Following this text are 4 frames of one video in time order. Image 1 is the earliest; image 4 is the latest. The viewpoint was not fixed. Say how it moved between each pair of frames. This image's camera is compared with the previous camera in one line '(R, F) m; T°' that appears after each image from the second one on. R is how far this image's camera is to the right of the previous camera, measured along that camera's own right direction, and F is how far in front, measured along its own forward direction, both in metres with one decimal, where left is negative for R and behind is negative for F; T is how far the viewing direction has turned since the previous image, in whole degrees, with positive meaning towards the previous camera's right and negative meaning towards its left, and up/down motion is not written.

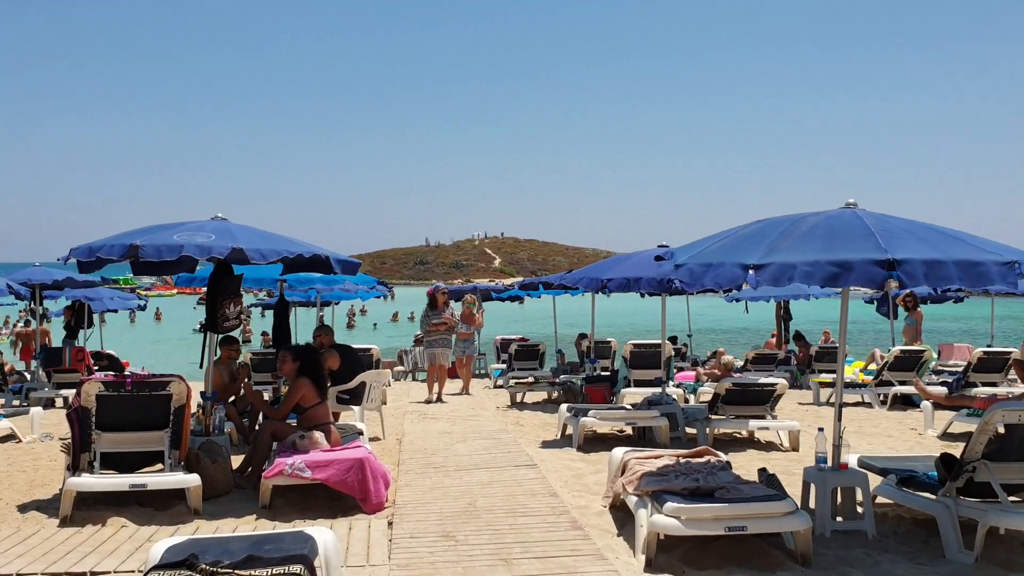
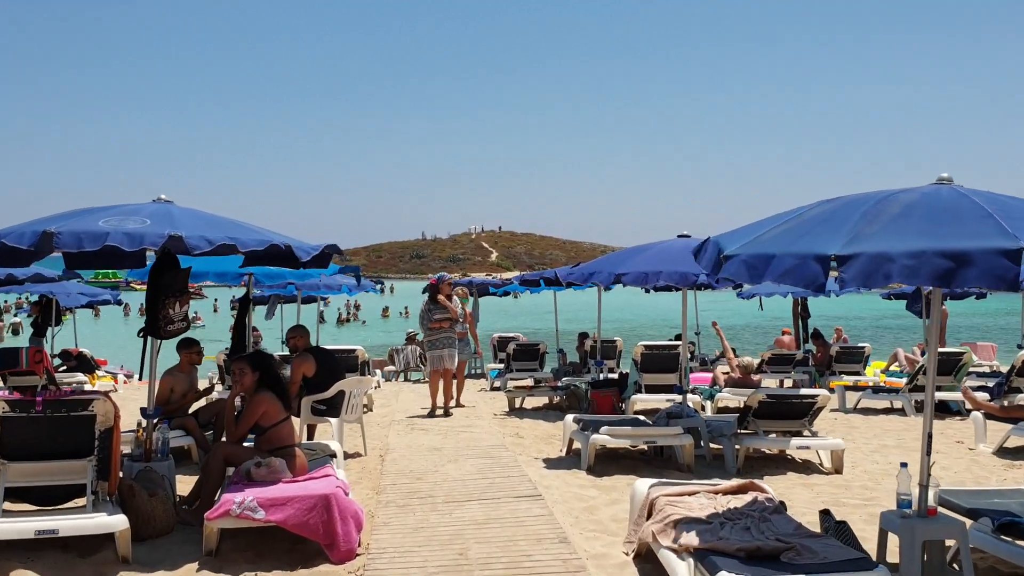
(0.0, +1.1) m; 0°
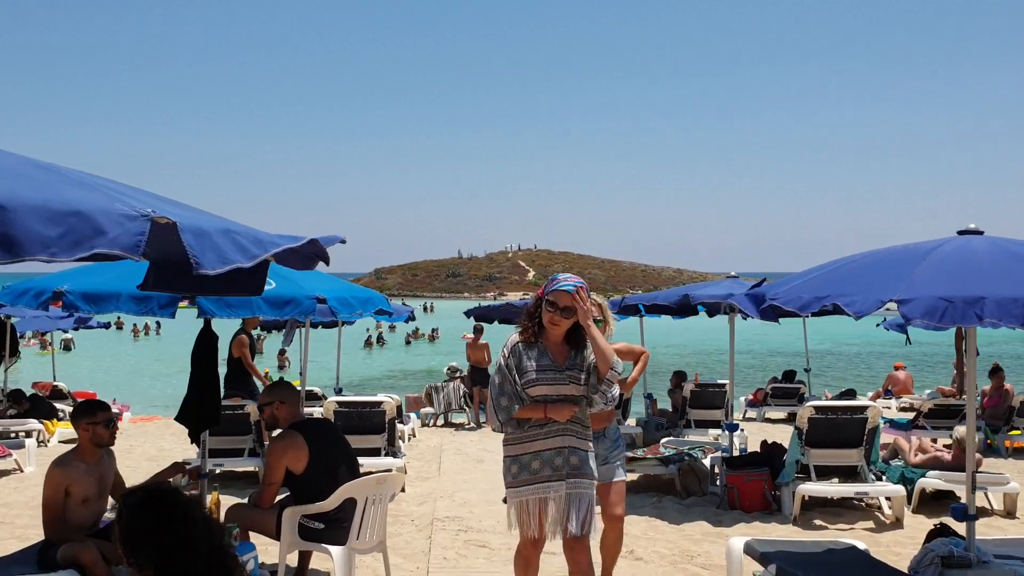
(-0.5, +3.2) m; -2°
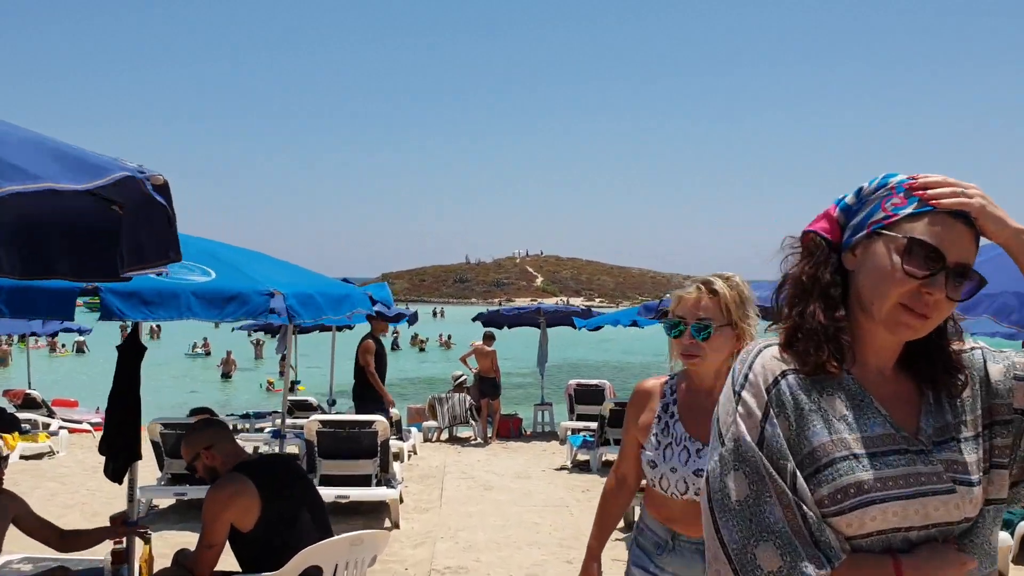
(-0.1, +1.2) m; -1°
